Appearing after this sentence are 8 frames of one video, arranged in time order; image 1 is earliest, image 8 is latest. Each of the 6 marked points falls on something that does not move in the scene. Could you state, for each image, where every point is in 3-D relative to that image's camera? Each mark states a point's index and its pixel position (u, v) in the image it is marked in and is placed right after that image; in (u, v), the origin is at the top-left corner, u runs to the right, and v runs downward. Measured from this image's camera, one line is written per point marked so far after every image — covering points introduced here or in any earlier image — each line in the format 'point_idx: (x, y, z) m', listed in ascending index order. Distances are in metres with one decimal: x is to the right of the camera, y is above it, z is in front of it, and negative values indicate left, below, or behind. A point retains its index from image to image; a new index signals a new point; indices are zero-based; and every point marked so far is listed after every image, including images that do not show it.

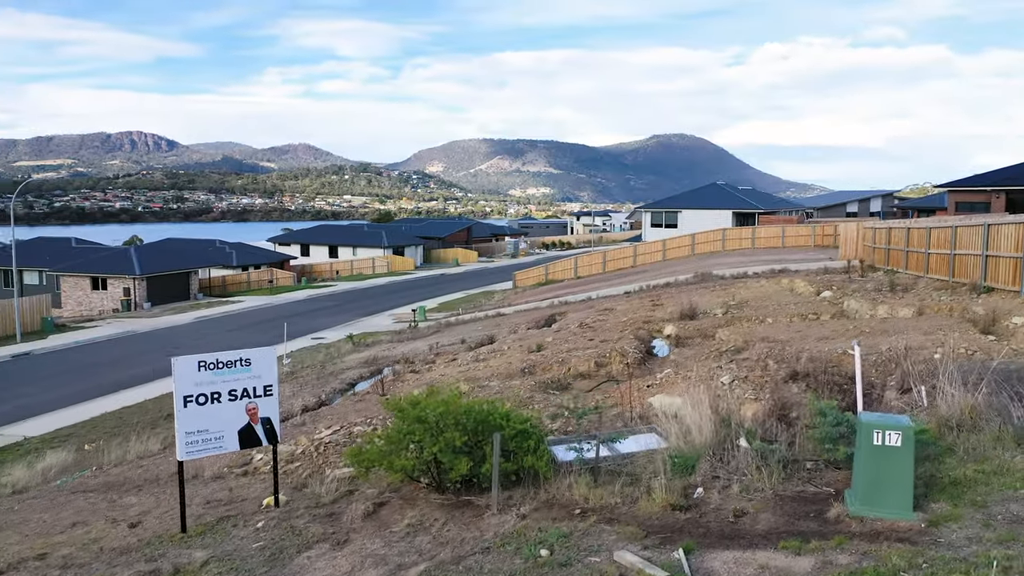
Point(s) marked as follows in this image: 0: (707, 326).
0: (+3.3, -0.7, +13.9) m
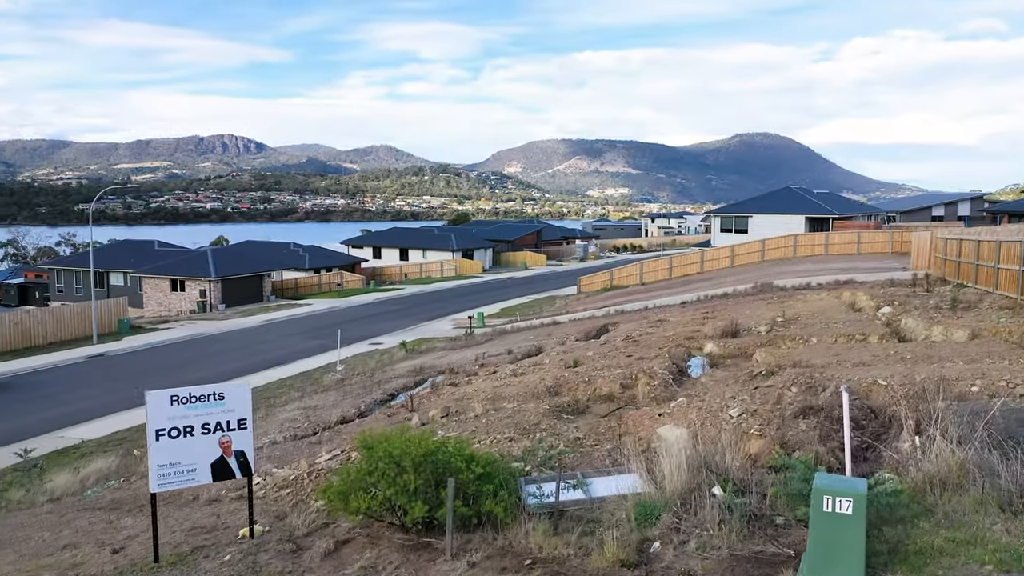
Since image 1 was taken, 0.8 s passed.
0: (+3.8, -1.0, +13.5) m
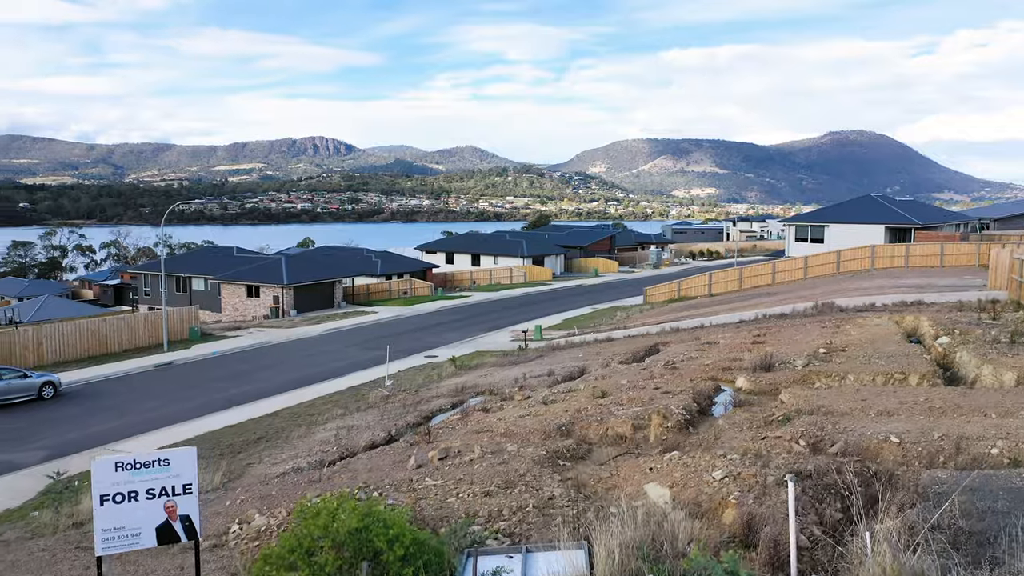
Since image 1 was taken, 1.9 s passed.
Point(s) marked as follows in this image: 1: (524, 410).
0: (+4.2, -1.5, +13.0) m
1: (+0.2, -2.1, +14.4) m
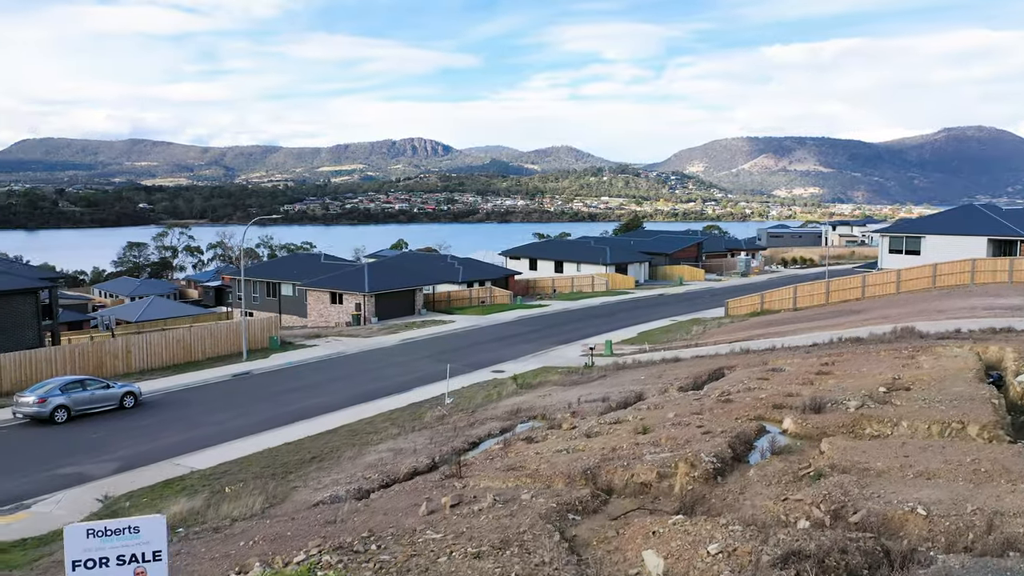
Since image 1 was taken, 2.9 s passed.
0: (+4.7, -2.1, +12.3) m
1: (+0.9, -2.7, +14.2) m
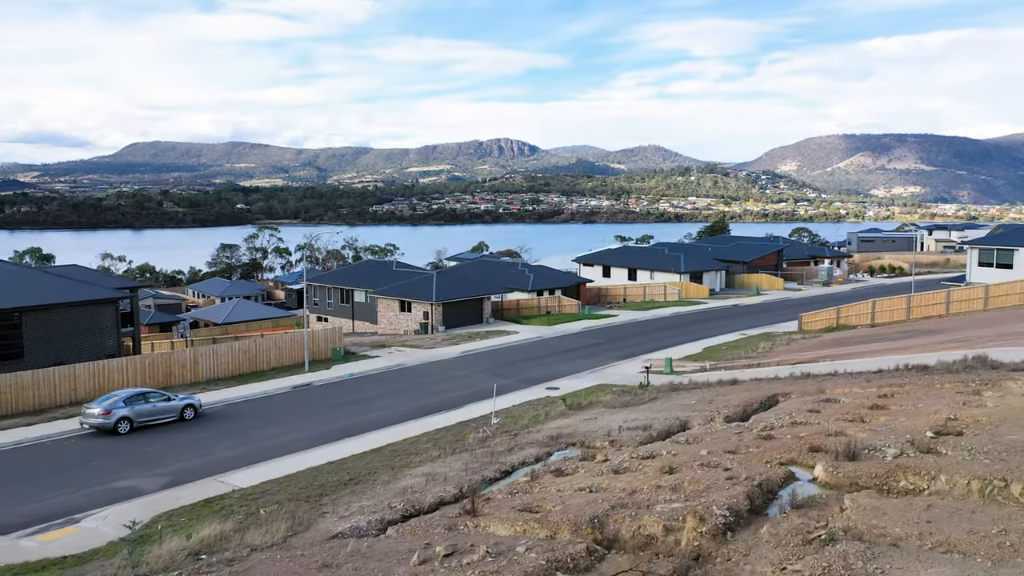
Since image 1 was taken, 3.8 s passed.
0: (+4.9, -2.7, +11.7) m
1: (+1.3, -3.3, +13.9) m
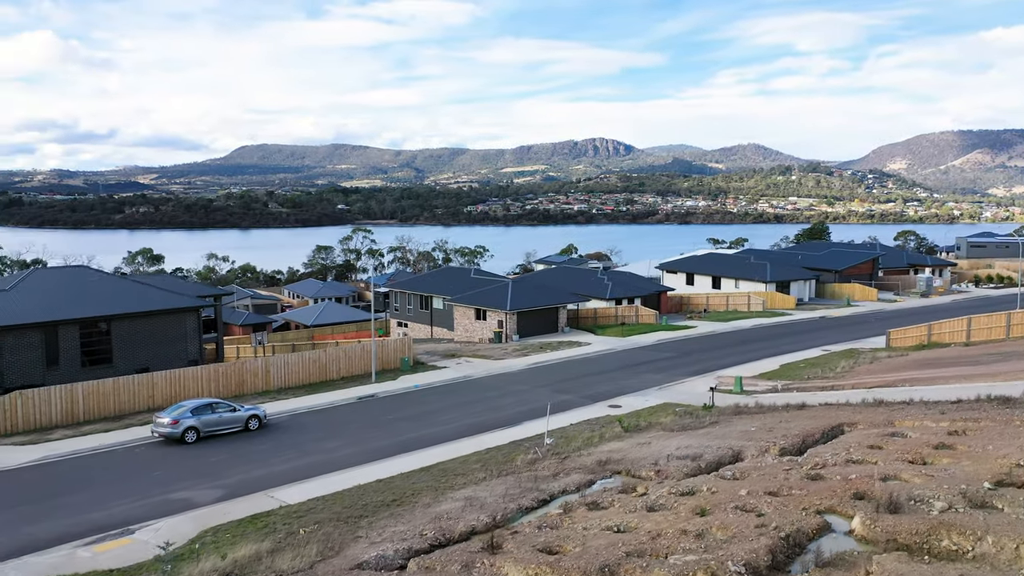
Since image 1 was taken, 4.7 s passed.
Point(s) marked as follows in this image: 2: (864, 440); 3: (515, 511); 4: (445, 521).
0: (+5.1, -3.2, +10.9) m
1: (+1.7, -3.8, +13.6) m
2: (+7.7, -3.3, +18.0) m
3: (+0.1, -4.2, +15.5) m
4: (-1.2, -4.4, +15.4) m
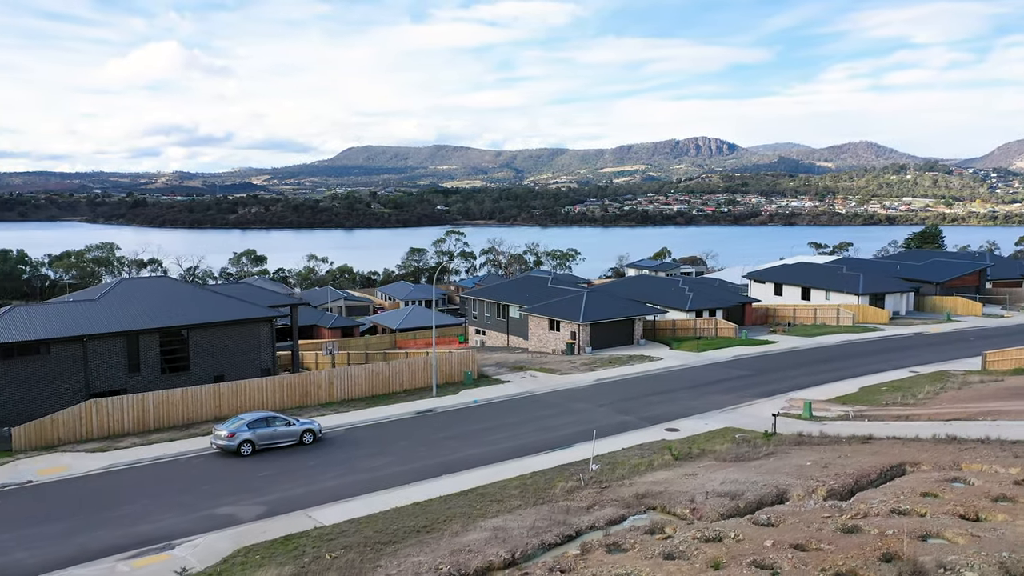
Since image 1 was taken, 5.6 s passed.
0: (+4.9, -3.9, +10.1) m
1: (+1.9, -4.4, +13.1) m
2: (+8.3, -4.0, +16.7) m
3: (+0.5, -4.7, +15.2) m
4: (-0.9, -4.9, +15.3) m
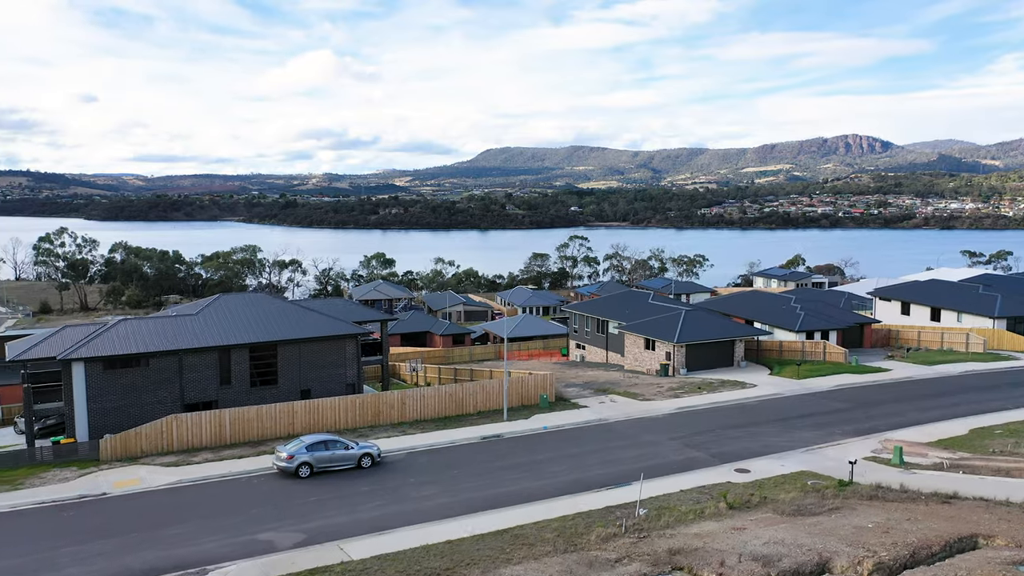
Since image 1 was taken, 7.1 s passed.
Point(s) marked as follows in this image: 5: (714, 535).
0: (+4.1, -4.8, +8.9) m
1: (+1.6, -5.3, +12.3) m
2: (+8.5, -5.0, +14.9) m
3: (+0.5, -5.6, +14.7) m
4: (-0.8, -5.8, +15.0) m
5: (+4.7, -5.6, +18.7) m
